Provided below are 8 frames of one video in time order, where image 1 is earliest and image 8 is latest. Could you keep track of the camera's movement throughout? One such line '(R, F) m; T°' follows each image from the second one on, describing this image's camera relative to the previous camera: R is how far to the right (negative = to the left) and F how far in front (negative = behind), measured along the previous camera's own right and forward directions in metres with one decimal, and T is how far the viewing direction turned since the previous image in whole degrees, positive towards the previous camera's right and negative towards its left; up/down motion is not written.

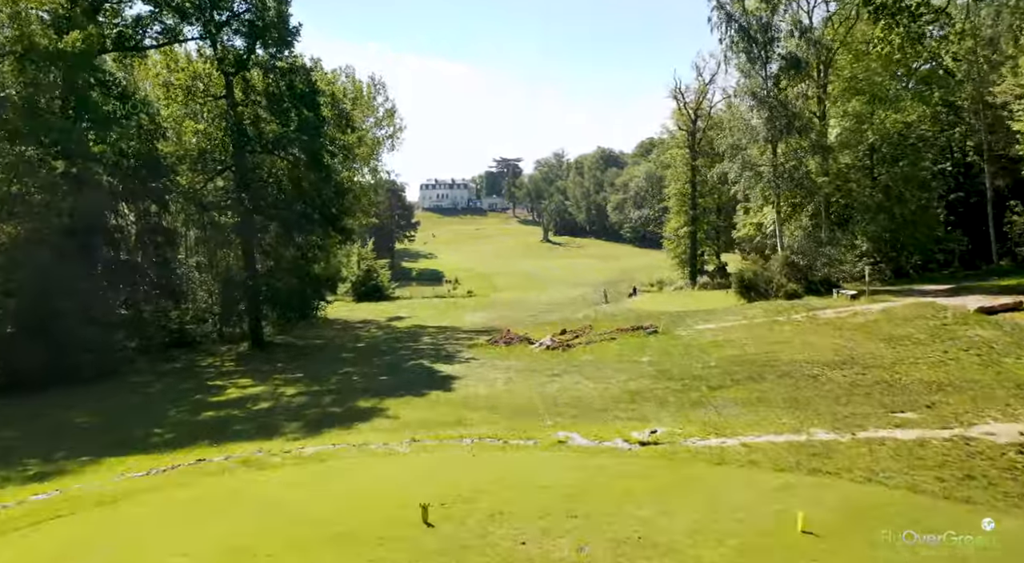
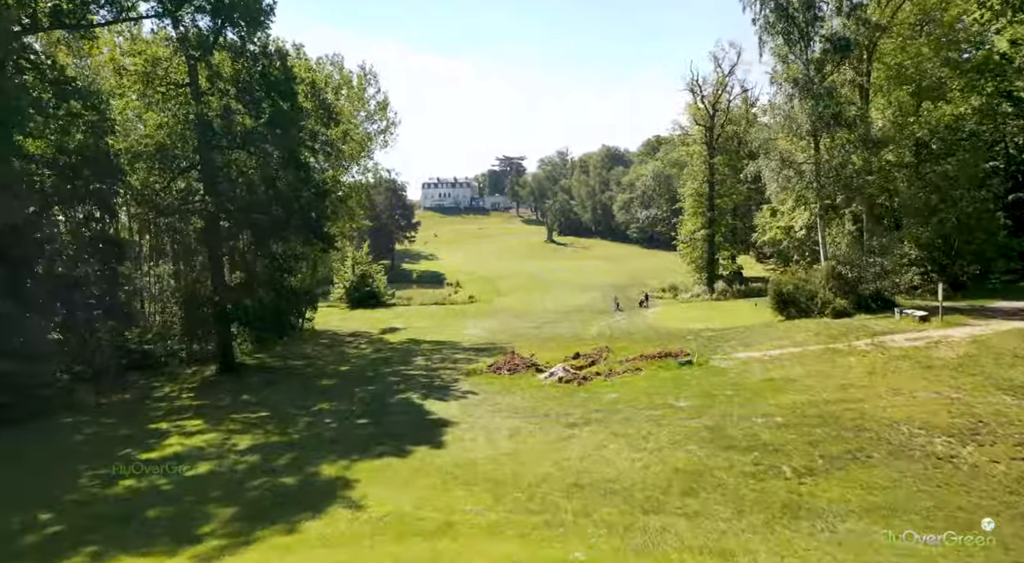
(-0.1, +4.2) m; 0°
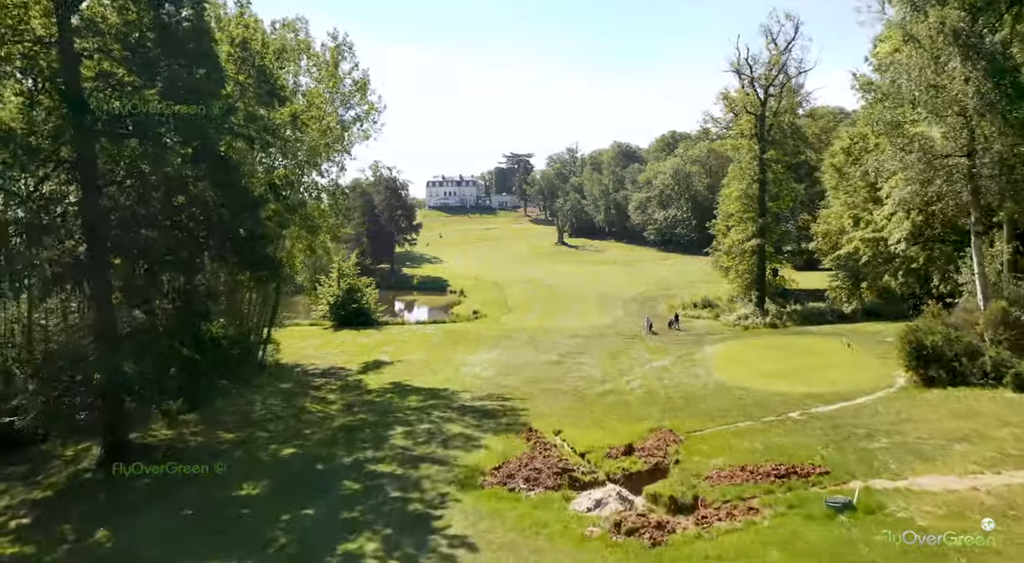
(-0.2, +9.2) m; 0°
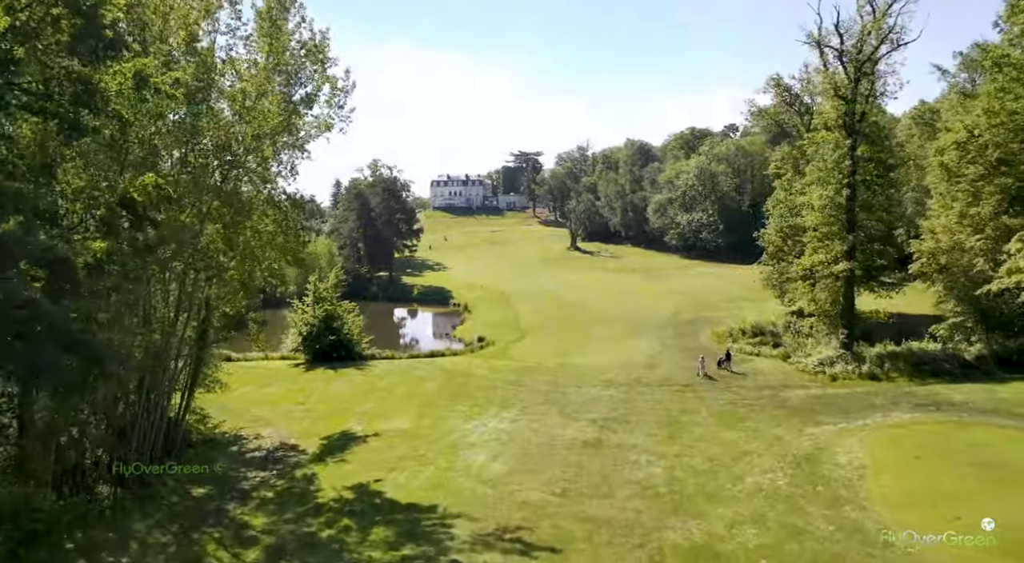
(-0.4, +10.8) m; 0°
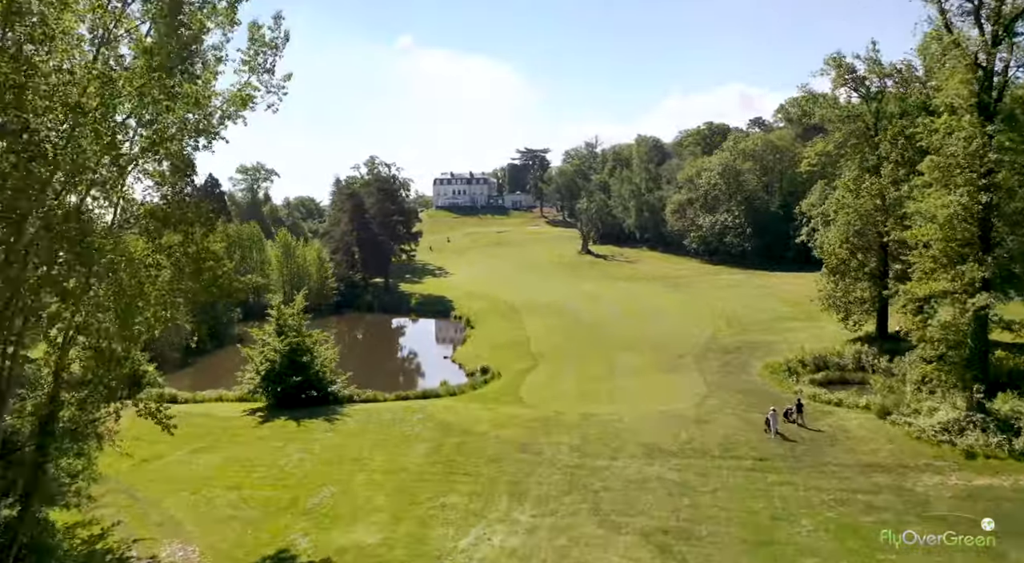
(-0.2, +9.6) m; 0°
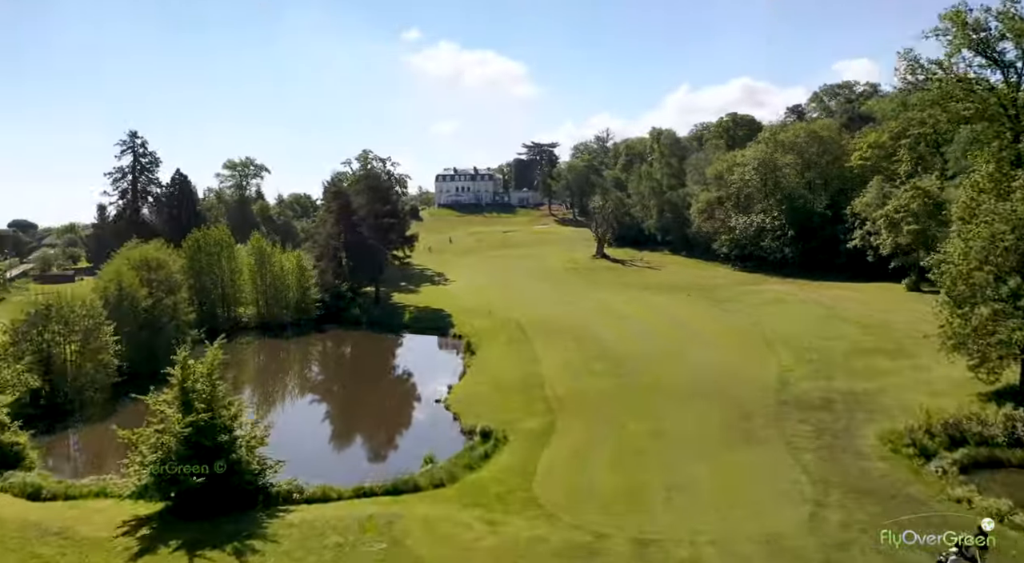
(-0.2, +12.9) m; 0°
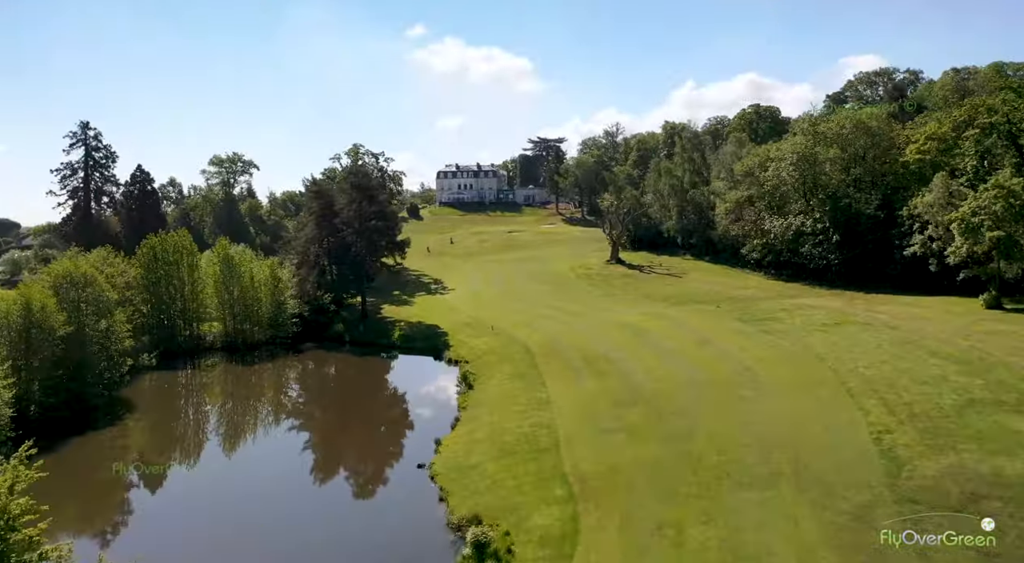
(0.0, +11.4) m; 0°
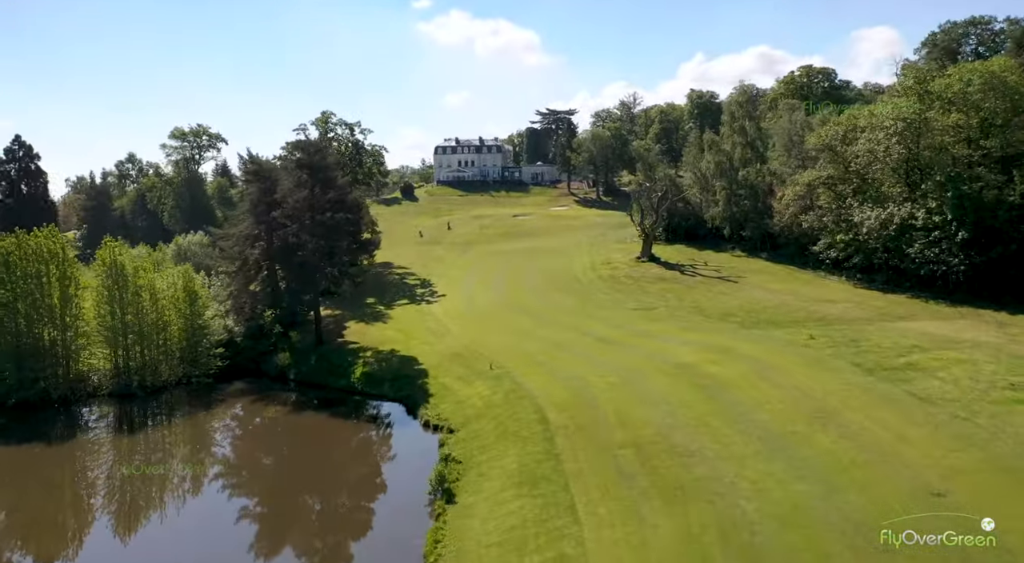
(0.0, +21.7) m; 0°
